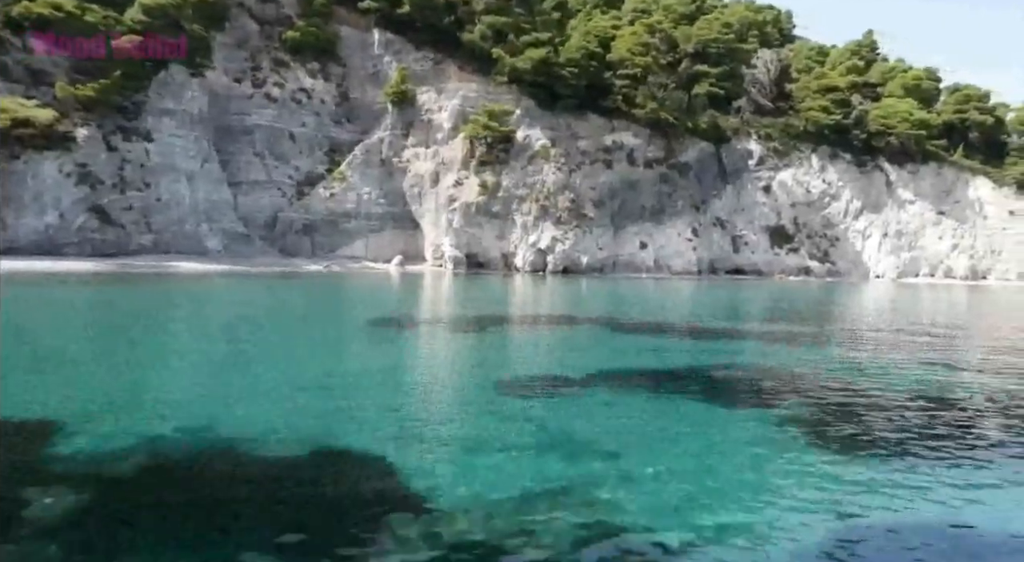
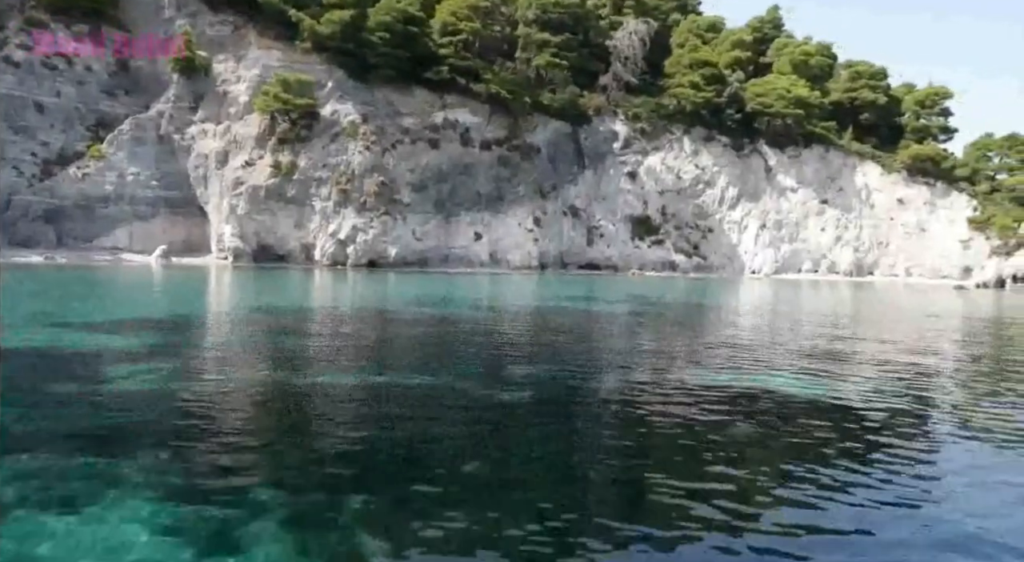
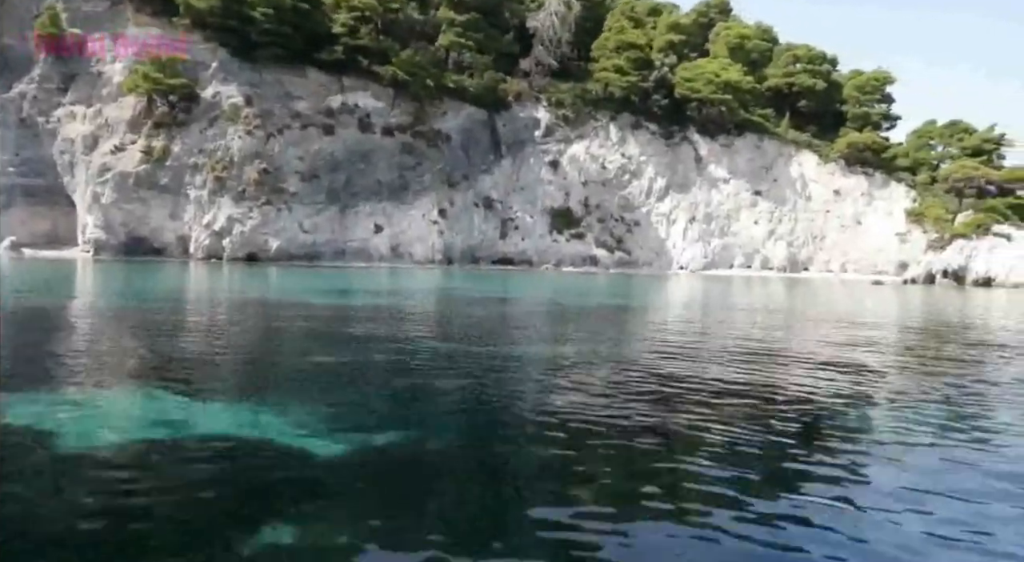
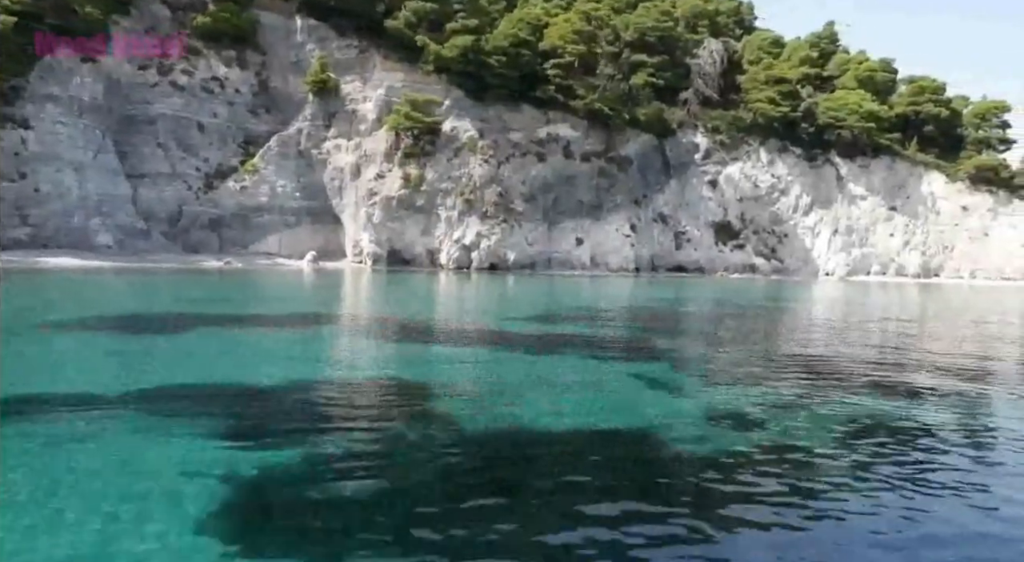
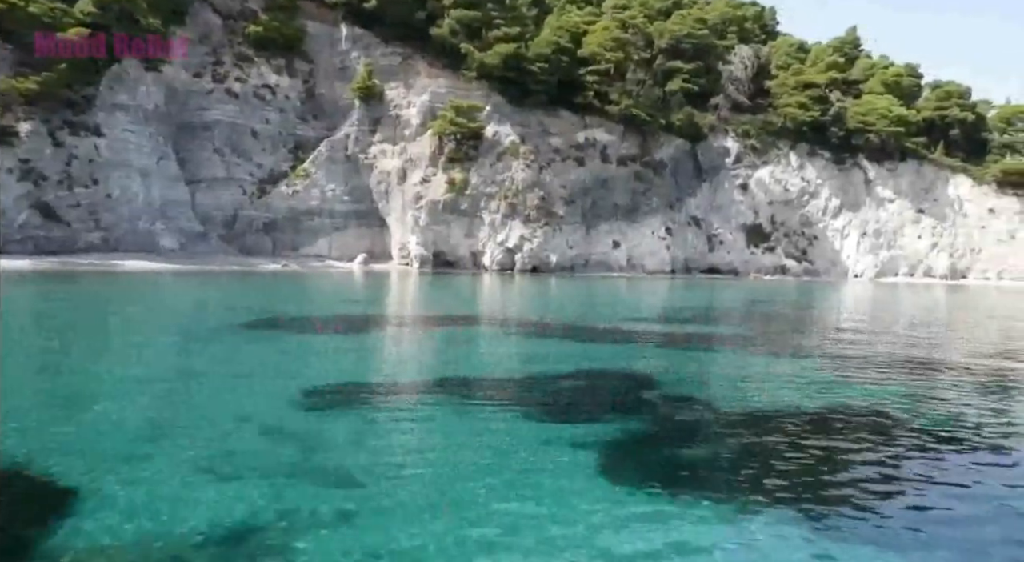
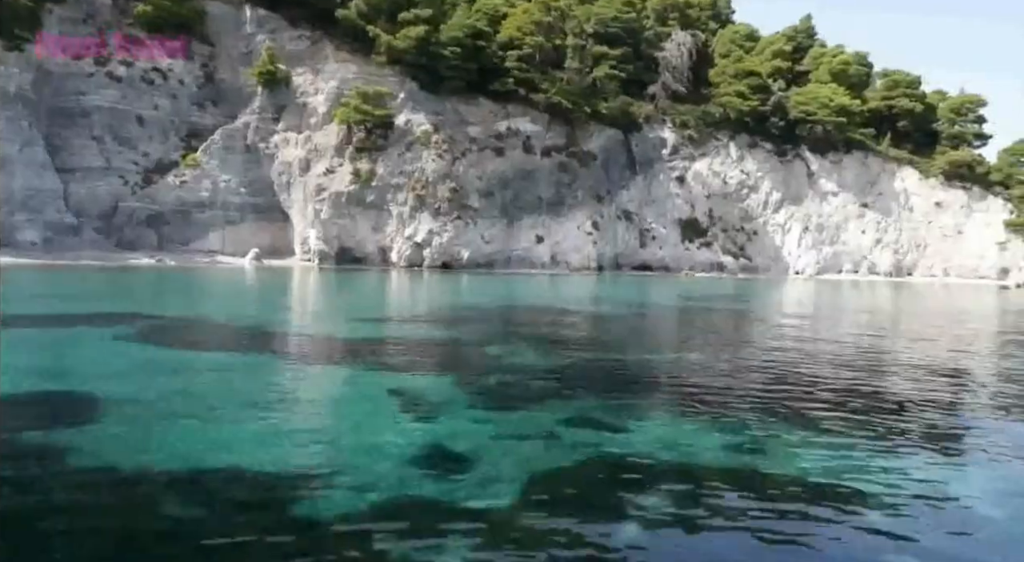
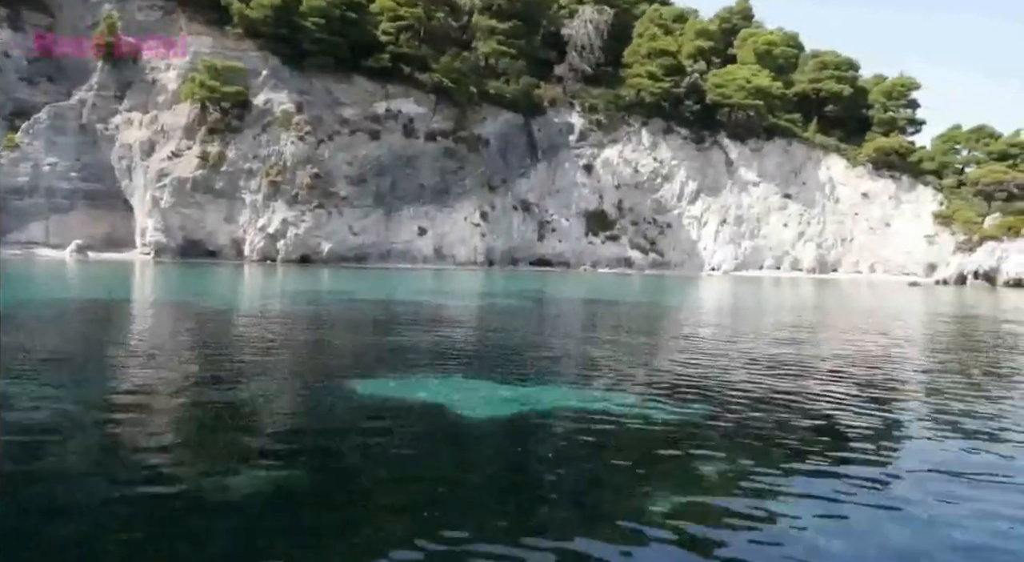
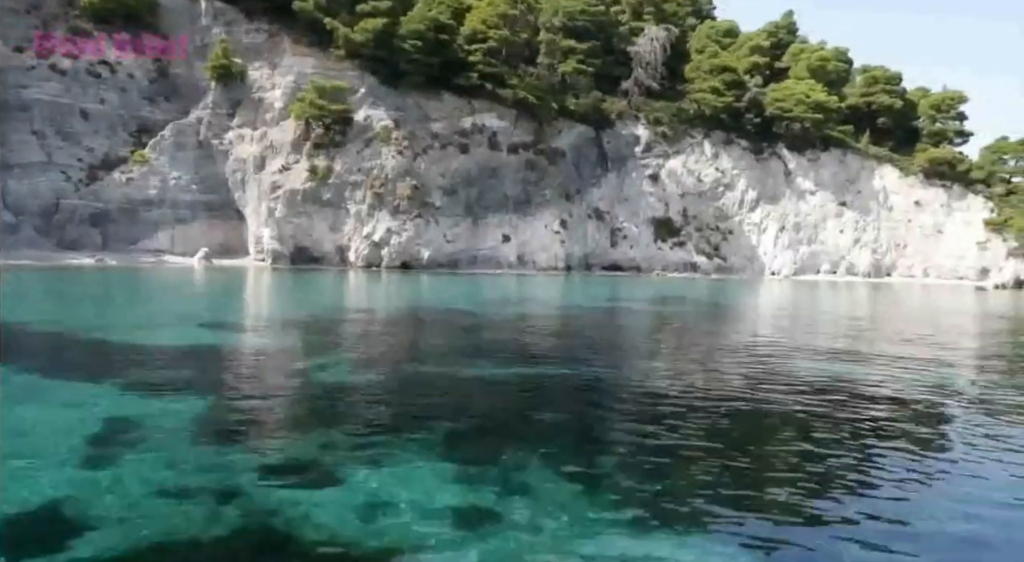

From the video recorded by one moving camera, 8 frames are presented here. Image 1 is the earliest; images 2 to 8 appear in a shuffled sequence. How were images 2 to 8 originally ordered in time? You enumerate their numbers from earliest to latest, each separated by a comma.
5, 4, 6, 8, 2, 7, 3
